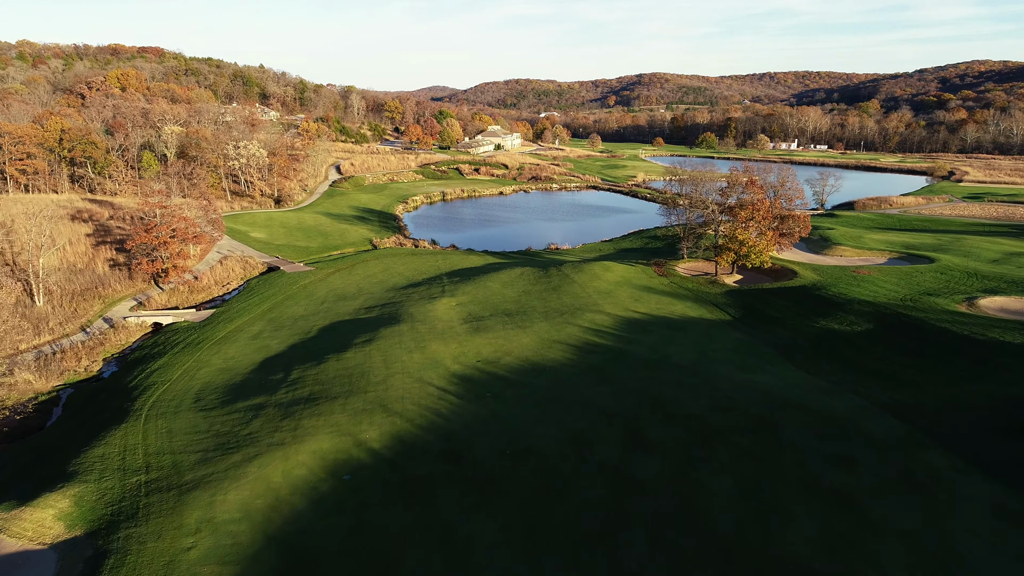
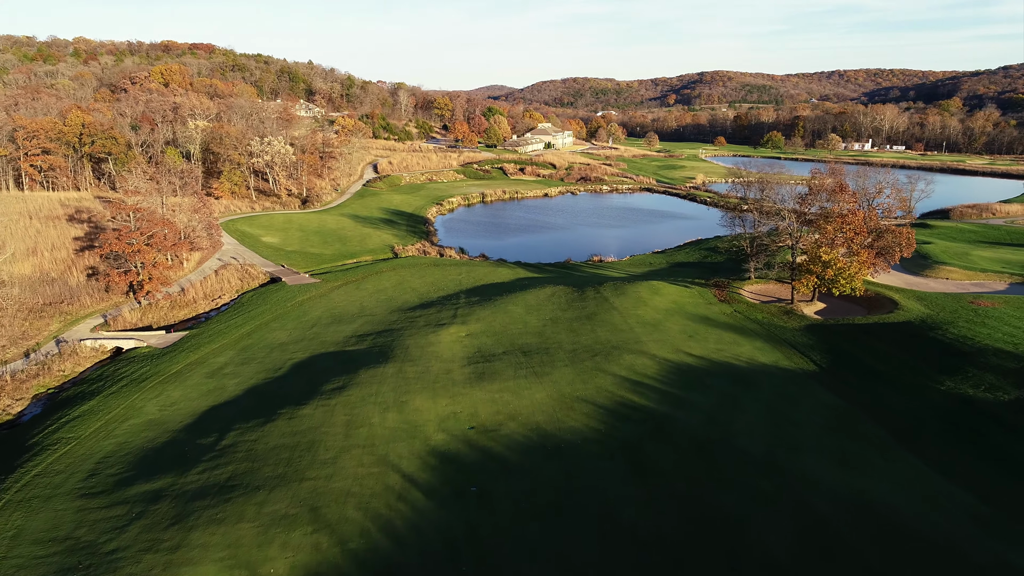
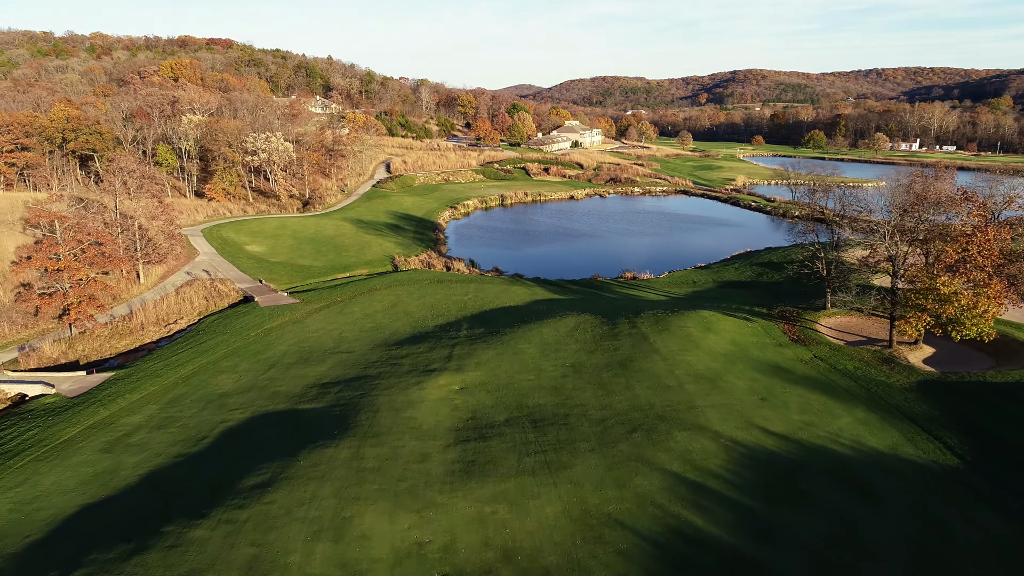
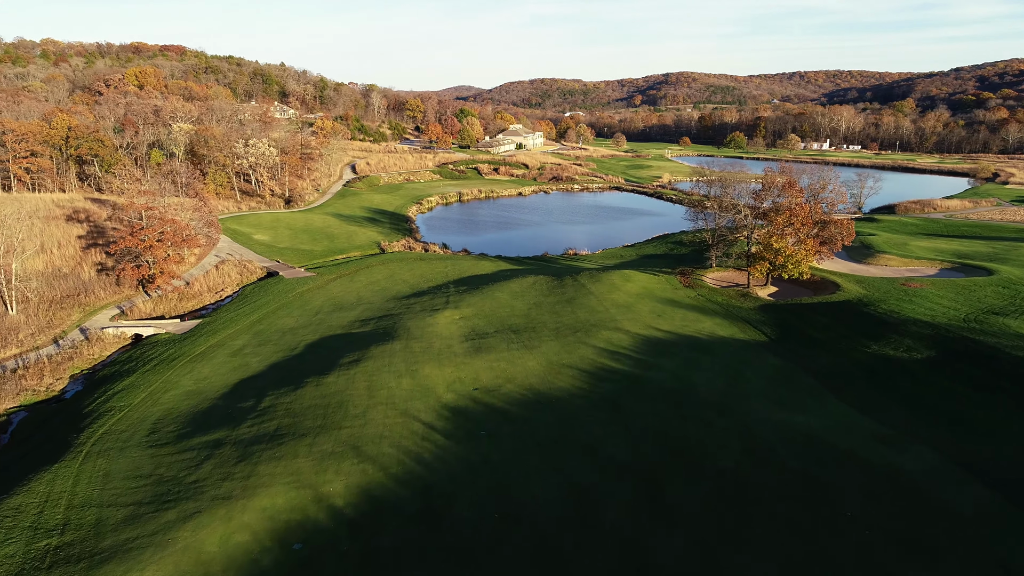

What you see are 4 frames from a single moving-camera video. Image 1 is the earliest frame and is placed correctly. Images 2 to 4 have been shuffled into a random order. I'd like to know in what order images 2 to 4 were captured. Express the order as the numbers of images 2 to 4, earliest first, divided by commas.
4, 2, 3
